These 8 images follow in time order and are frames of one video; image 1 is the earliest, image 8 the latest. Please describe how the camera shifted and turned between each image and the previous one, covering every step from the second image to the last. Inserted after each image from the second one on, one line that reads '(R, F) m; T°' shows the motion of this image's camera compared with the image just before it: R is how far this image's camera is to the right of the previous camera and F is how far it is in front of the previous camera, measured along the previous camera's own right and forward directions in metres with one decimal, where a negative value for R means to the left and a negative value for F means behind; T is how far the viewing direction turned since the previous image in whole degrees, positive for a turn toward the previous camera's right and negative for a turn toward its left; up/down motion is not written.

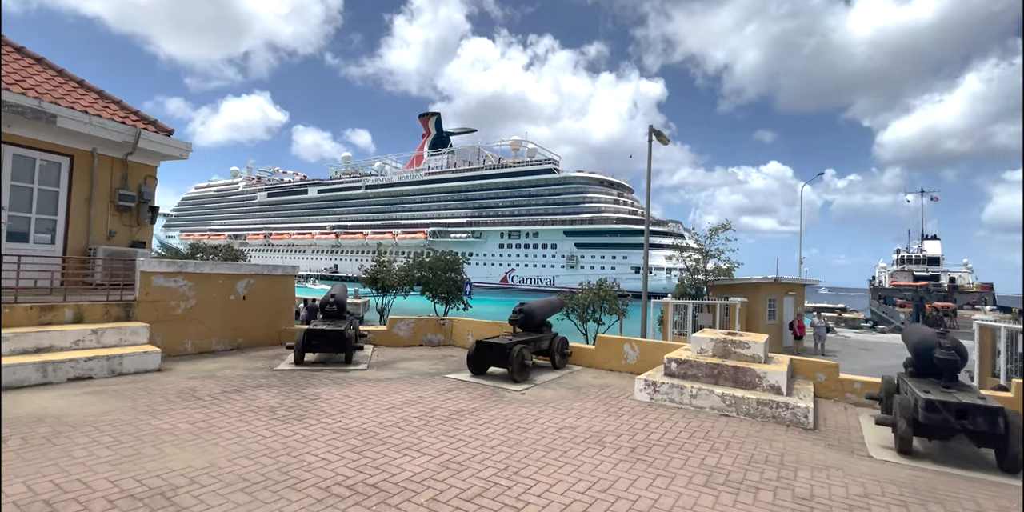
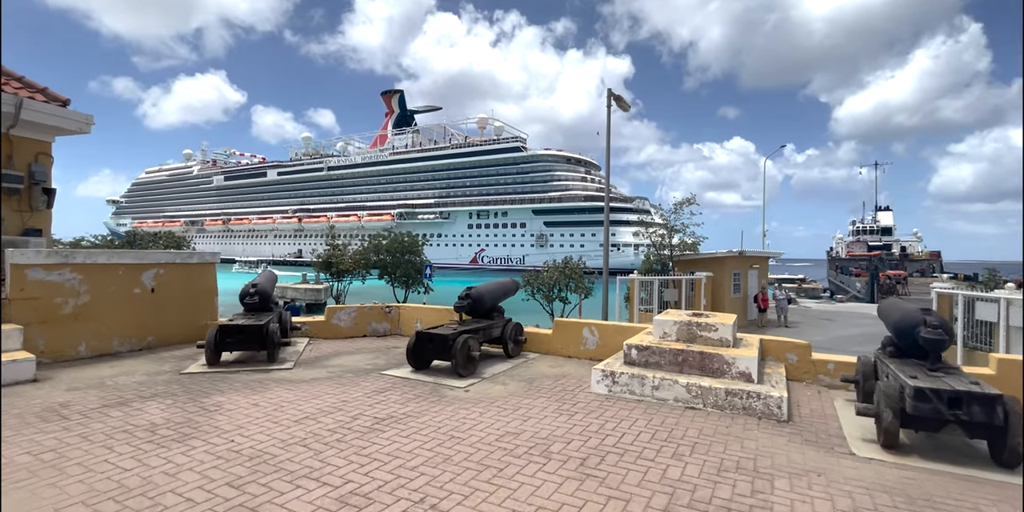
(+0.4, +0.9) m; +3°
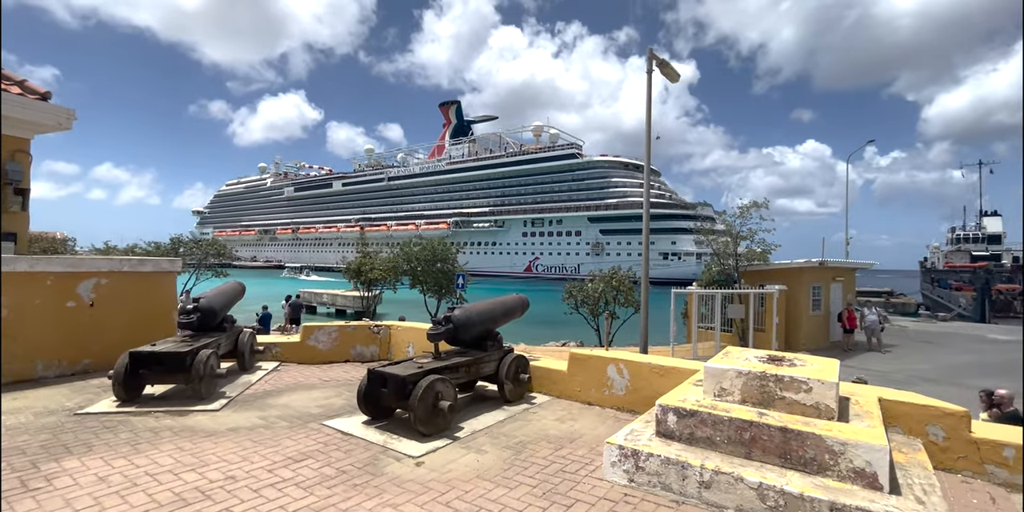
(+0.7, +2.0) m; -7°
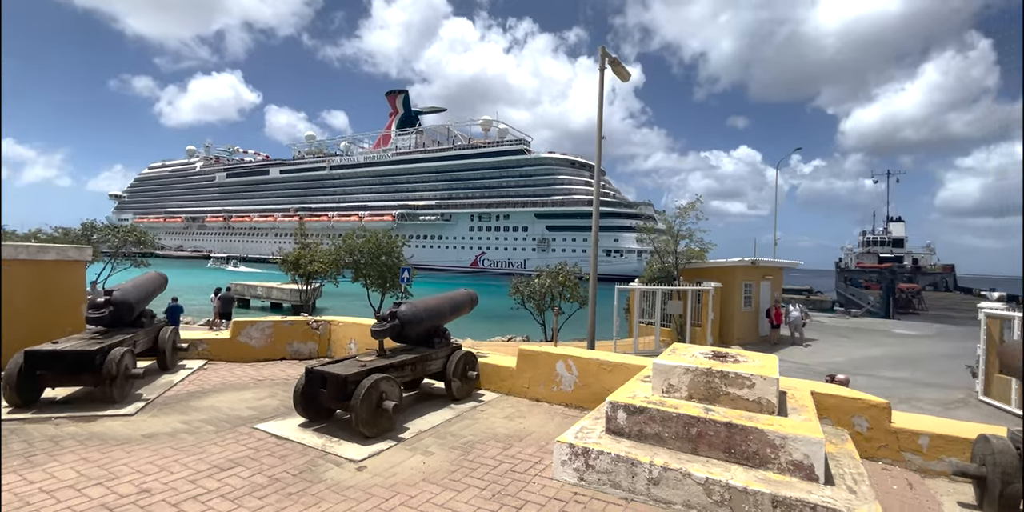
(0.0, +0.1) m; +6°
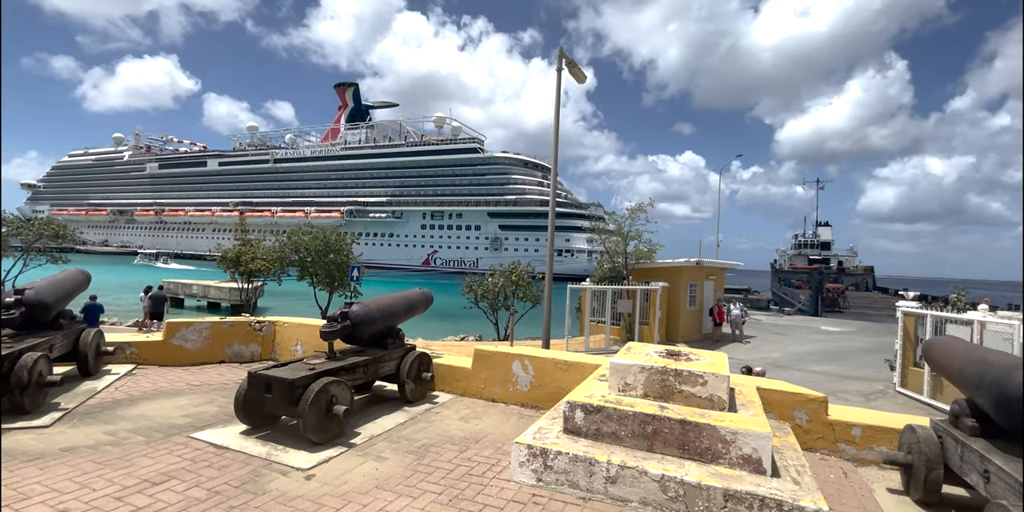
(-0.1, +0.1) m; +6°
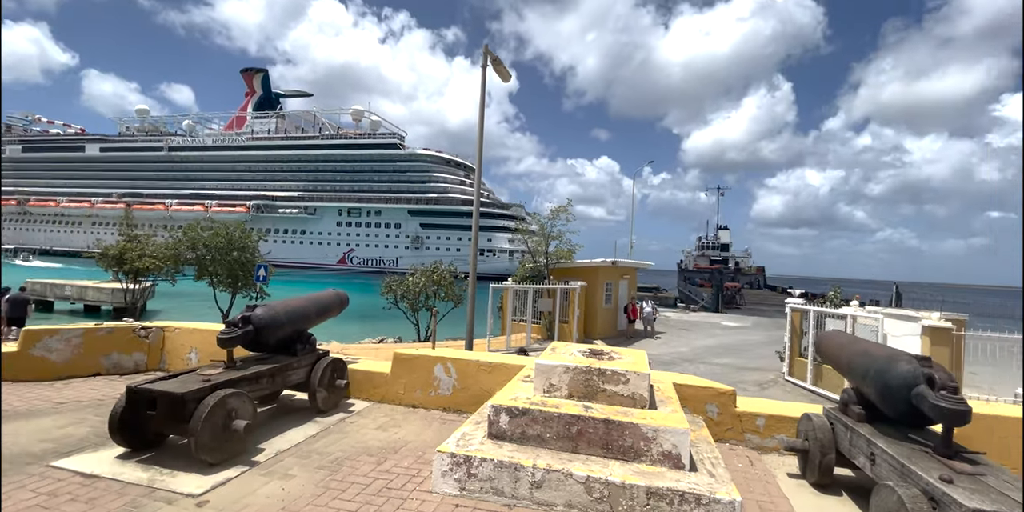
(0.0, +0.1) m; +9°
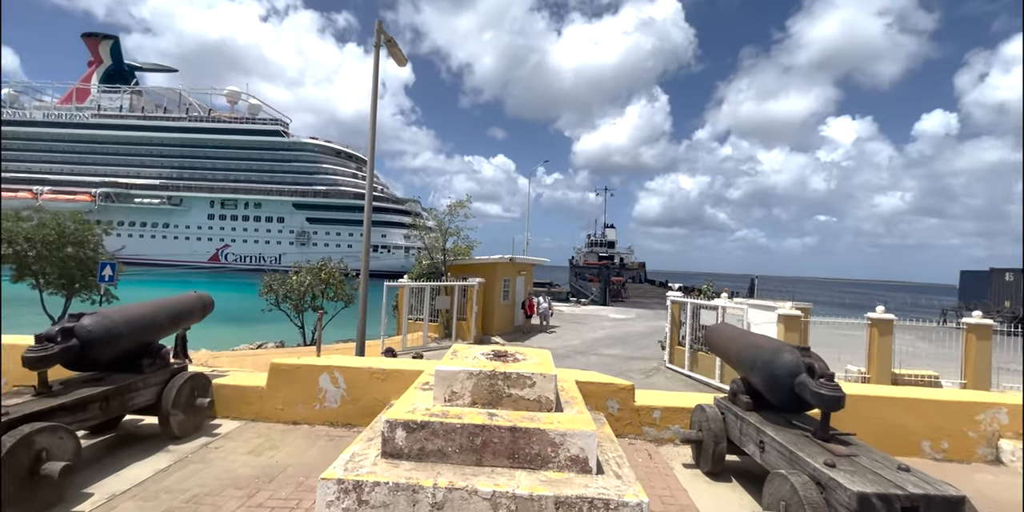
(0.0, +0.3) m; +12°
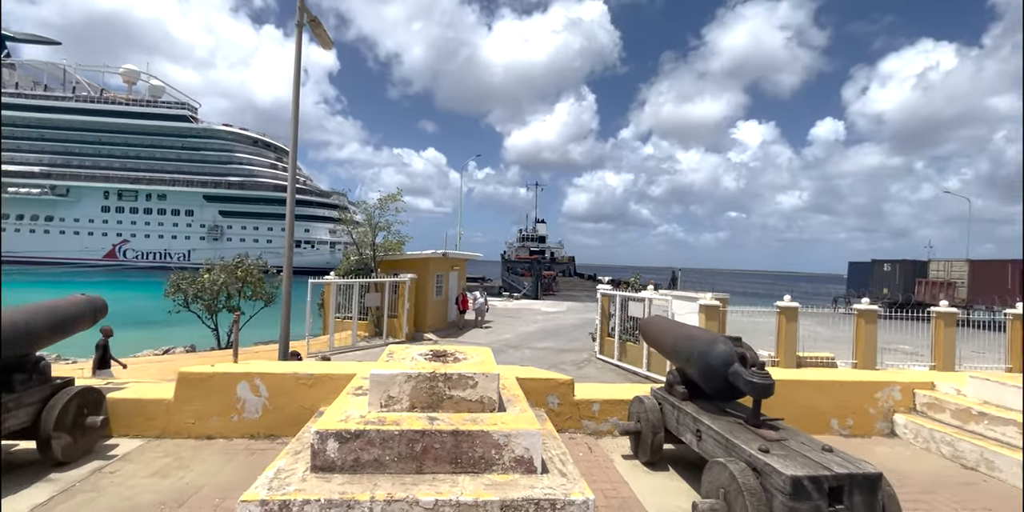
(-0.1, +0.1) m; +8°
